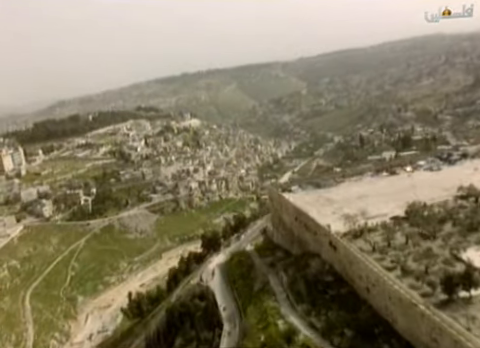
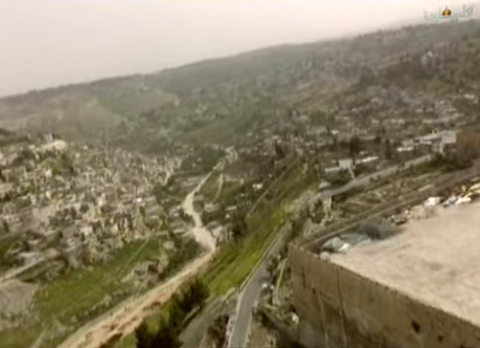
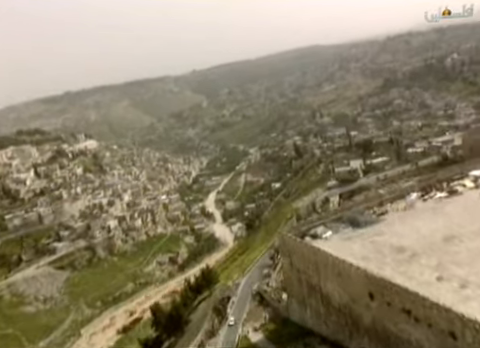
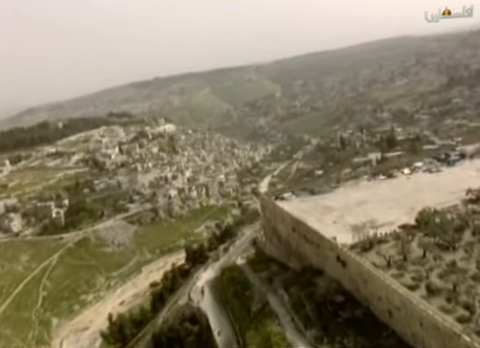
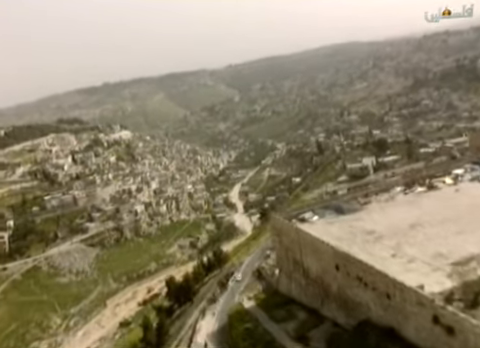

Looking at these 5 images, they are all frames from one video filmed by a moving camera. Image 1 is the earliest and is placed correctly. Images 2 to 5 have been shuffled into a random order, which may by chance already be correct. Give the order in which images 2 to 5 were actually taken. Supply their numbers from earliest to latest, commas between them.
4, 5, 3, 2
